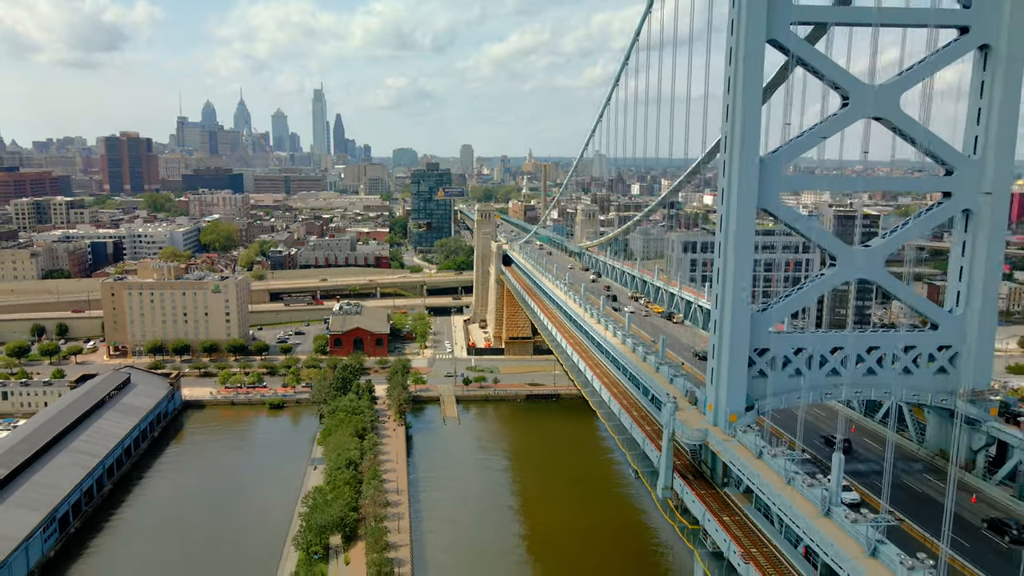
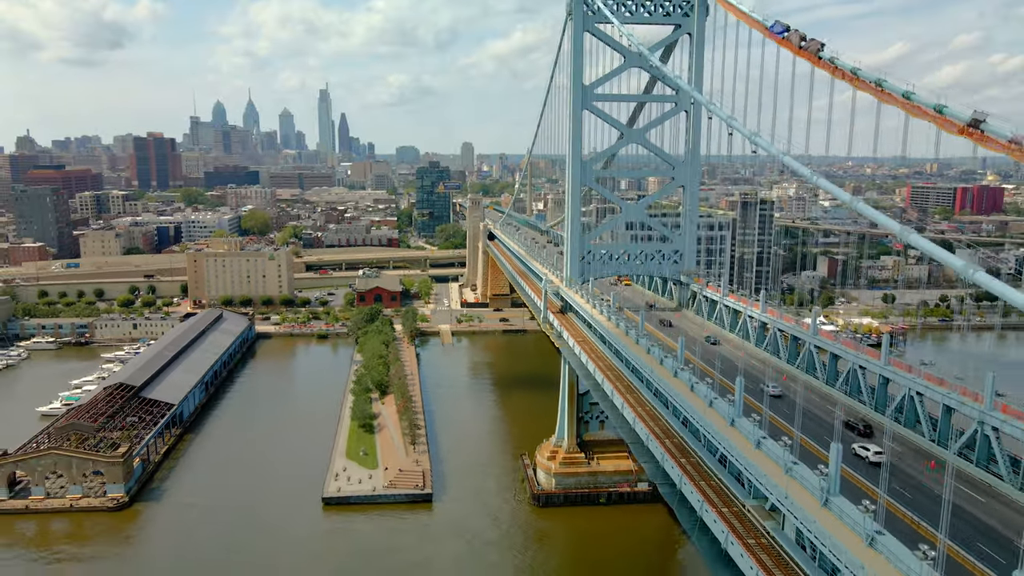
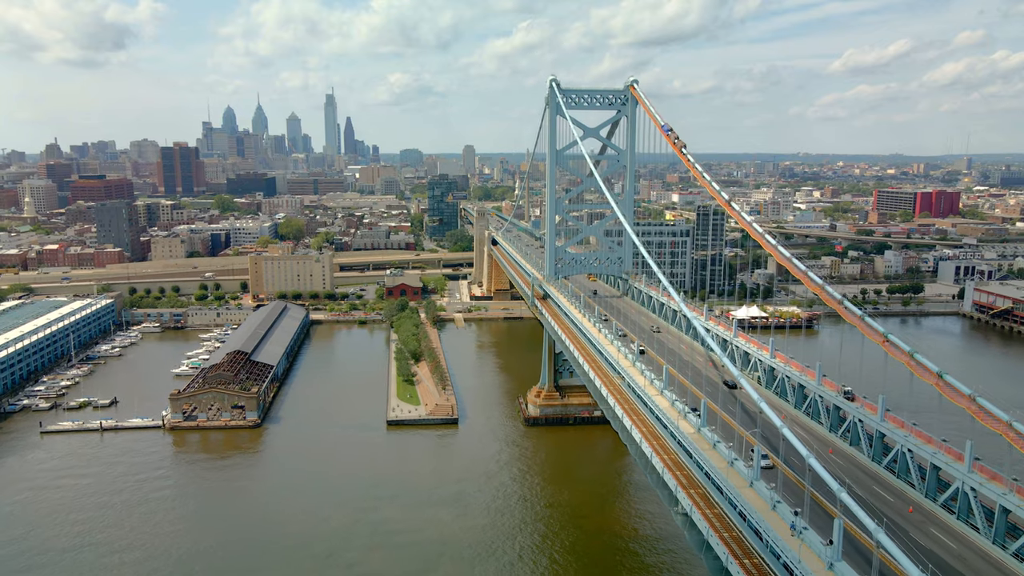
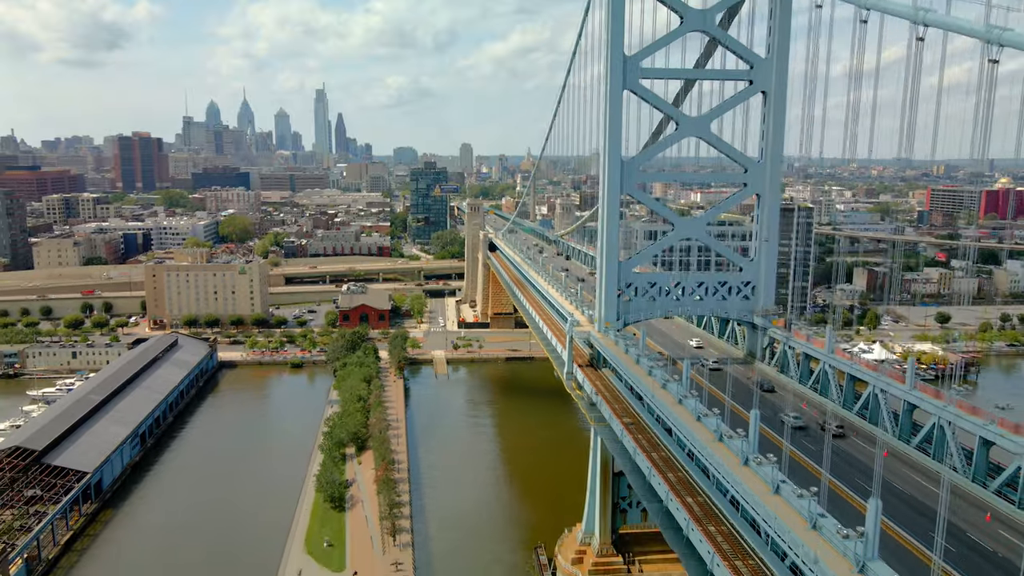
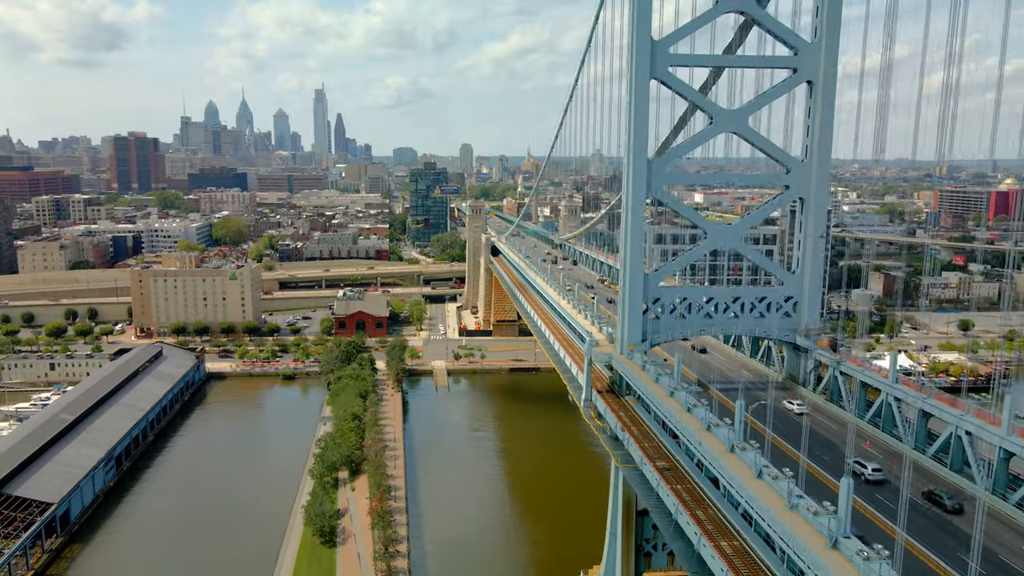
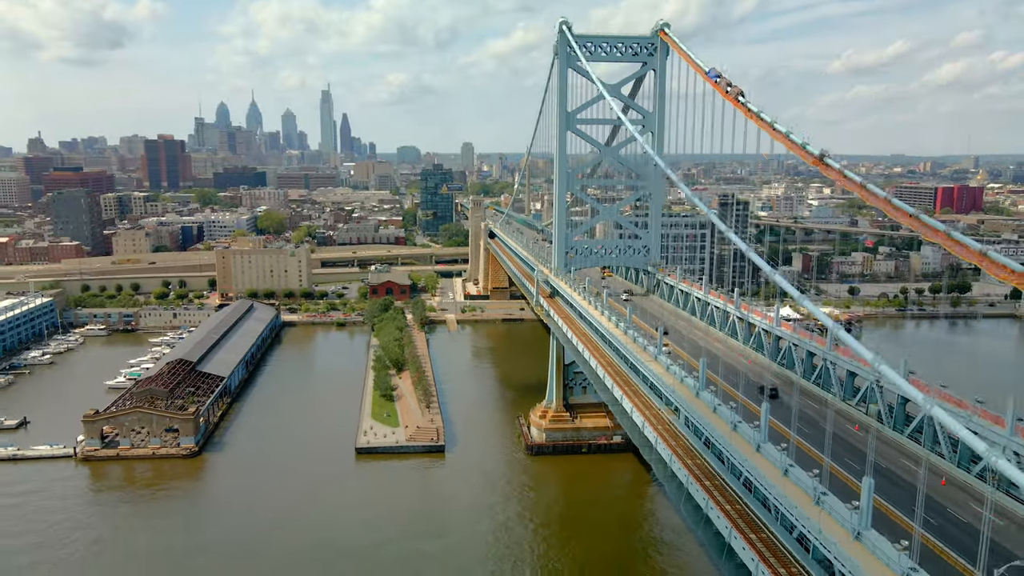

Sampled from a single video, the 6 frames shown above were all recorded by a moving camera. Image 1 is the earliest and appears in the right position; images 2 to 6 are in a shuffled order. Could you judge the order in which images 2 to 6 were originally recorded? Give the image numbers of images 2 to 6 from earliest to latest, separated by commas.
5, 4, 2, 6, 3
